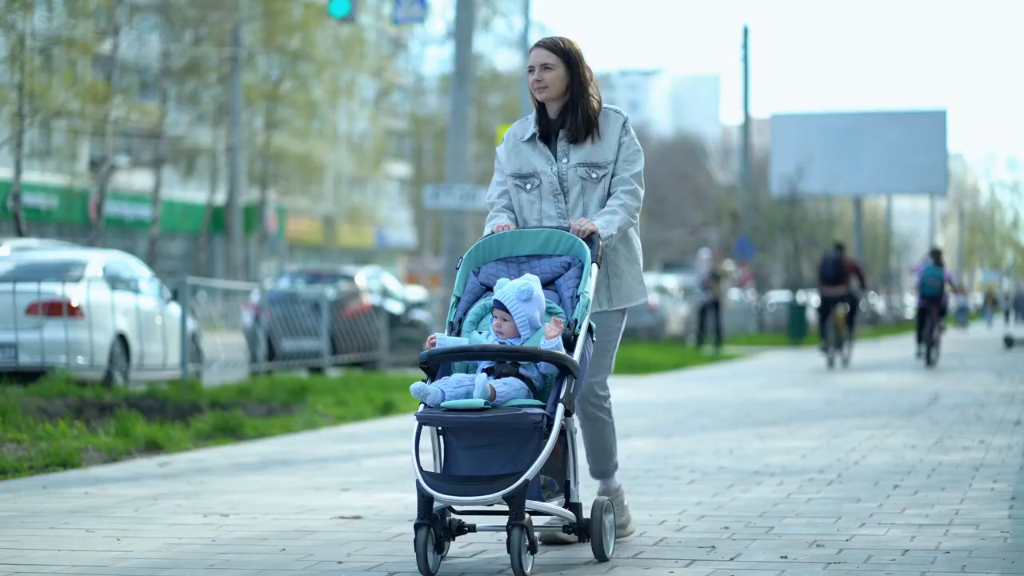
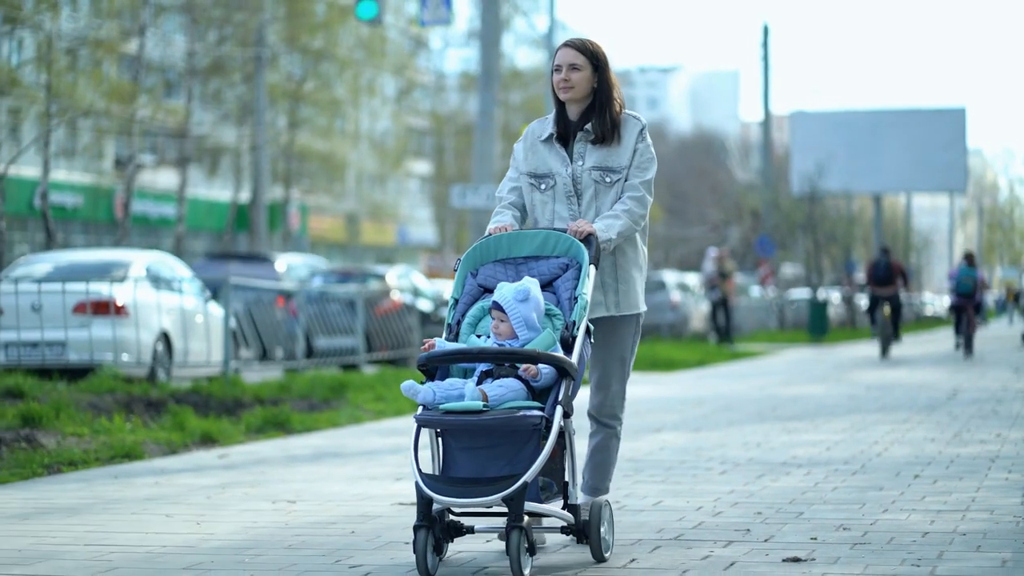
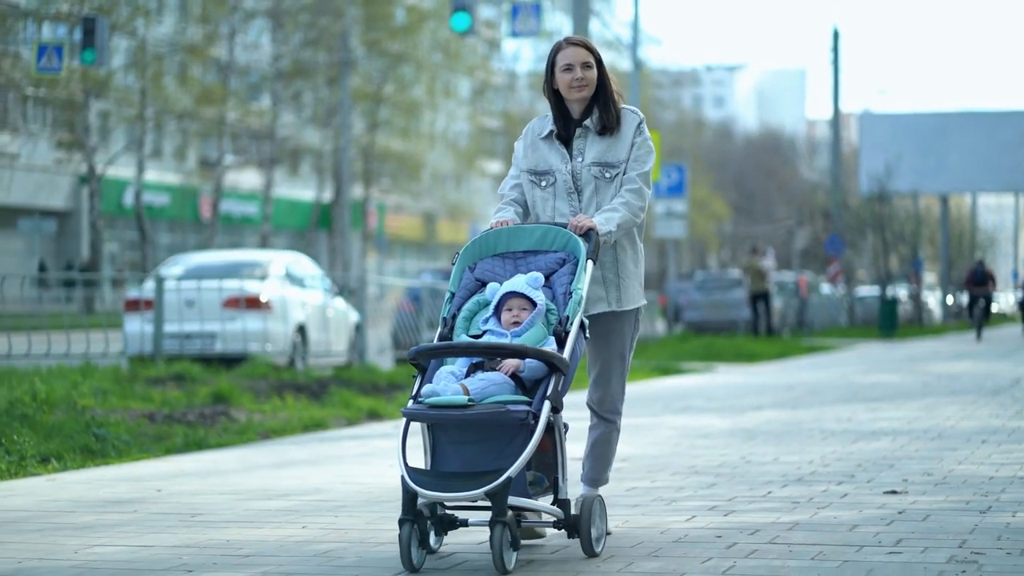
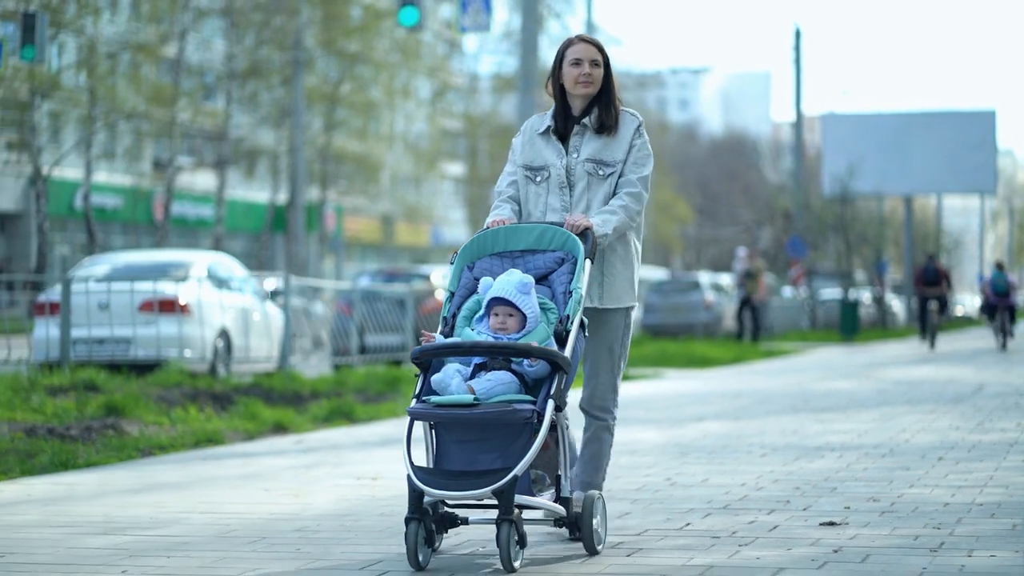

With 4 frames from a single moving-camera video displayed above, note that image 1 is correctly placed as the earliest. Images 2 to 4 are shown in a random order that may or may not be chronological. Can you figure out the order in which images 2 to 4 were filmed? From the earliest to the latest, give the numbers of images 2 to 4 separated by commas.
2, 4, 3
